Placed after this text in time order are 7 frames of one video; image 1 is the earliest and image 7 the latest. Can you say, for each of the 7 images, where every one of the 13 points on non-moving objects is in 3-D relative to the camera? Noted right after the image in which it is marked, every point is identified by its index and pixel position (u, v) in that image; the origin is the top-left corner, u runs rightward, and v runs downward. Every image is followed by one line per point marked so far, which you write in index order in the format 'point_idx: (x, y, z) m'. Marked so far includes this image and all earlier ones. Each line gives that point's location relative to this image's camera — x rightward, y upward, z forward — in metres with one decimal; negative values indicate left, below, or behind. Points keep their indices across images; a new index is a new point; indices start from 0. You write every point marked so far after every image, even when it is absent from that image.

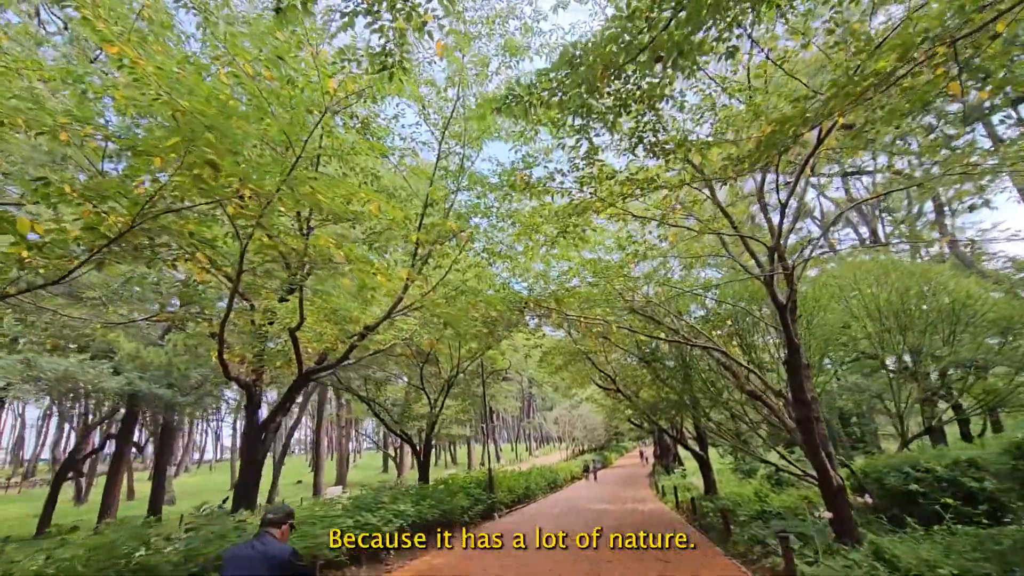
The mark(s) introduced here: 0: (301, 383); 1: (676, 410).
0: (-3.9, -1.8, +9.5) m
1: (+4.1, -3.1, +12.9) m
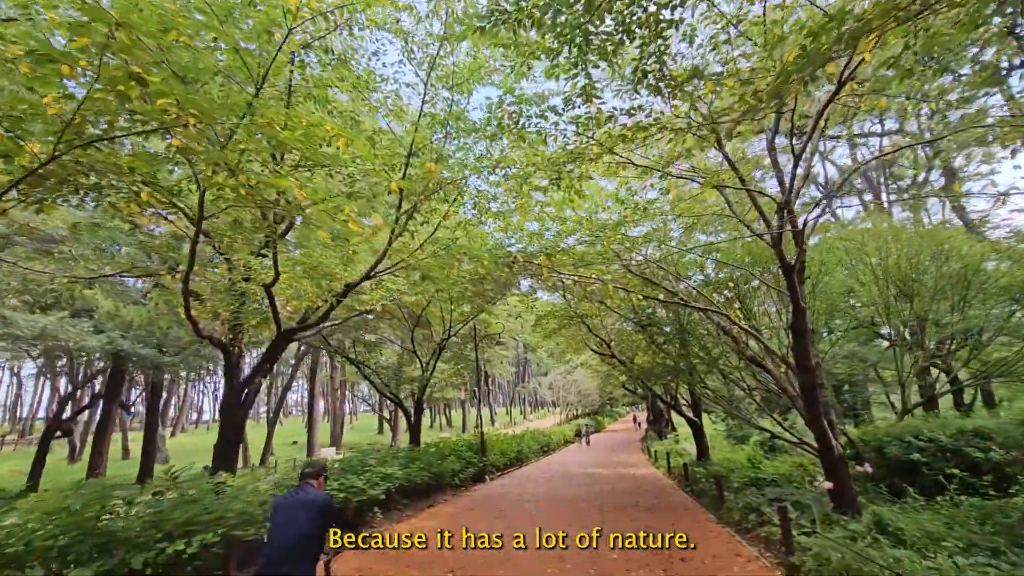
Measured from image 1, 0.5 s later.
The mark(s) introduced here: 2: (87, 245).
0: (-4.1, -1.0, +9.0) m
1: (+3.9, -2.1, +12.5) m
2: (-7.8, +0.8, +9.4) m
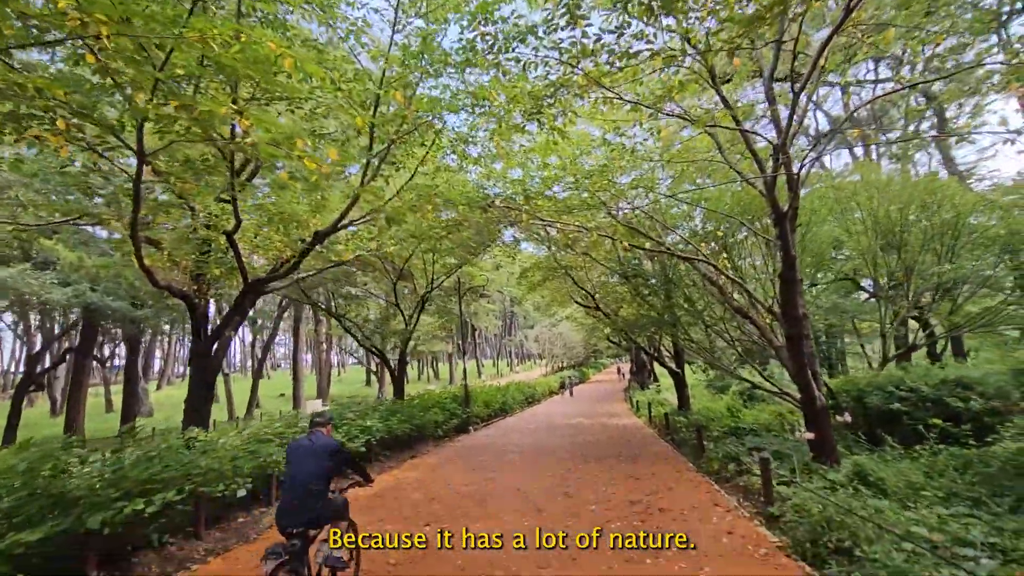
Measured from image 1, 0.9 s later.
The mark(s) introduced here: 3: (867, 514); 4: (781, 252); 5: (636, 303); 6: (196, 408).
0: (-4.4, -0.1, +8.6) m
1: (+3.5, -1.0, +12.4) m
2: (-8.1, +1.7, +8.7) m
3: (+3.3, -2.1, +4.7) m
4: (+3.7, +0.5, +7.1) m
5: (+3.3, -0.4, +13.7) m
6: (-5.7, -2.1, +9.2) m
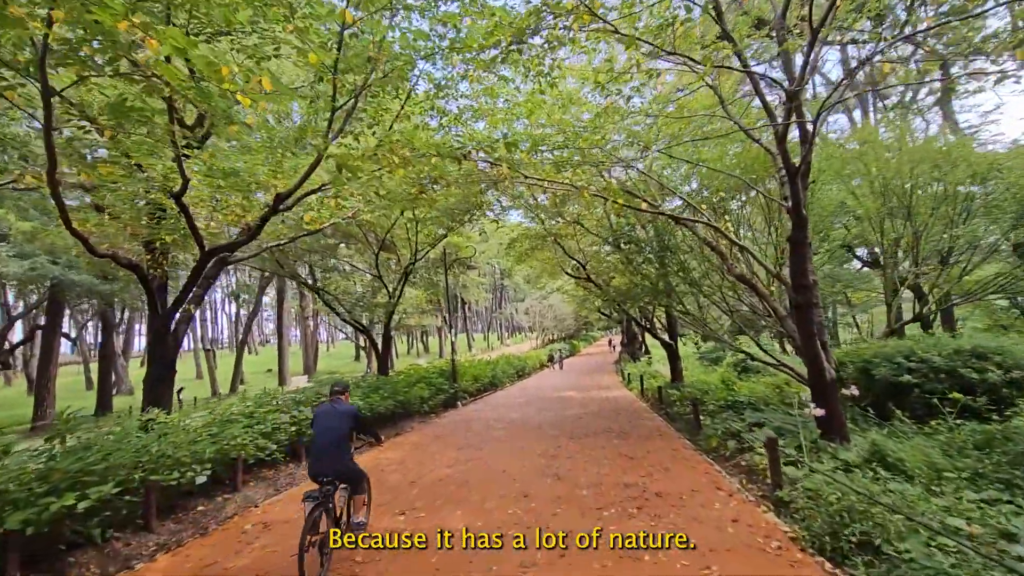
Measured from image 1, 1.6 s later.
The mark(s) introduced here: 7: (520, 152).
0: (-4.7, +0.4, +7.8) m
1: (+3.2, -0.2, +11.8) m
2: (-8.4, +2.1, +7.8) m
3: (+3.1, -1.7, +4.2) m
4: (+3.5, +1.0, +6.5) m
5: (+2.9, +0.4, +13.0) m
6: (-5.9, -1.6, +8.5) m
7: (+0.1, +2.4, +9.1) m
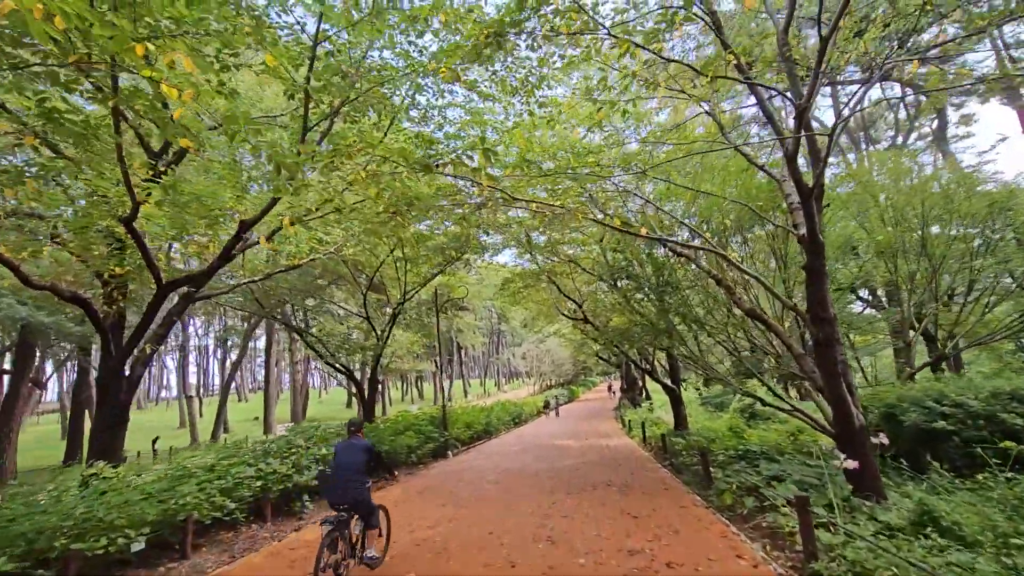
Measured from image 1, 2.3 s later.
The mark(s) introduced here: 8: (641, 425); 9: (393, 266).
0: (-4.9, -0.1, +7.1) m
1: (+3.0, -1.1, +11.0) m
2: (-8.5, +1.6, +7.2) m
3: (+3.0, -1.9, +3.3) m
4: (+3.4, +0.6, +5.8) m
5: (+2.8, -0.6, +12.3) m
6: (-6.1, -2.2, +7.6) m
7: (0.0, +1.8, +8.6) m
8: (+4.9, -5.2, +19.6) m
9: (-3.7, +0.6, +15.8) m
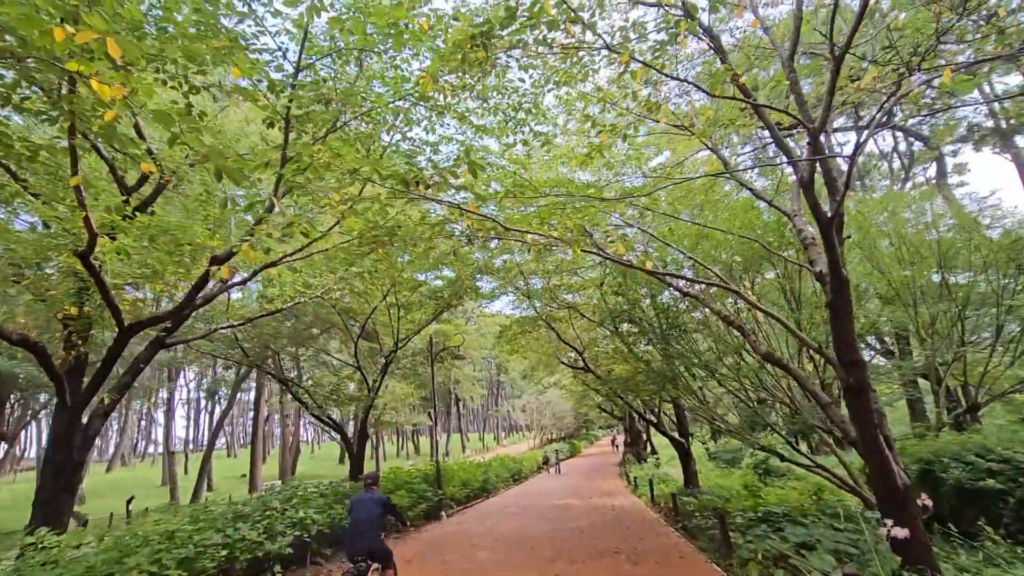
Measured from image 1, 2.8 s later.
0: (-4.9, -0.7, +6.5) m
1: (+2.9, -2.0, +10.3) m
2: (-8.6, +1.0, +6.8) m
3: (+2.9, -2.1, +2.6) m
4: (+3.3, +0.2, +5.3) m
5: (+2.7, -1.6, +11.7) m
6: (-6.1, -2.8, +6.8) m
7: (-0.1, +1.1, +8.2) m
8: (+4.8, -7.0, +18.4) m
9: (-3.7, -0.8, +15.2) m
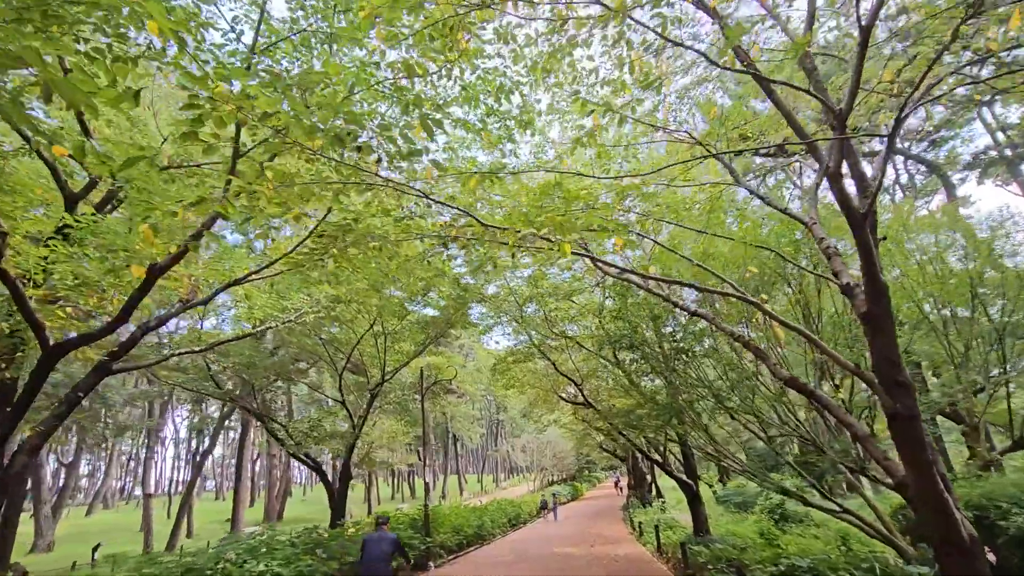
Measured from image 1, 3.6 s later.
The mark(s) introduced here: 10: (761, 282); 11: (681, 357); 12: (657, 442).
0: (-5.1, -0.9, +5.7) m
1: (+2.8, -2.4, +9.4) m
2: (-8.8, +0.8, +6.1) m
3: (+2.7, -1.9, +1.6) m
4: (+3.1, +0.1, +4.5) m
5: (+2.5, -2.1, +10.7) m
6: (-6.3, -3.0, +5.8) m
7: (-0.3, +0.8, +7.4) m
8: (+4.7, -8.0, +17.1) m
9: (-3.9, -1.6, +14.4) m
10: (+3.7, +0.1, +7.7) m
11: (+3.0, -1.2, +9.2) m
12: (+3.9, -4.2, +13.9) m
